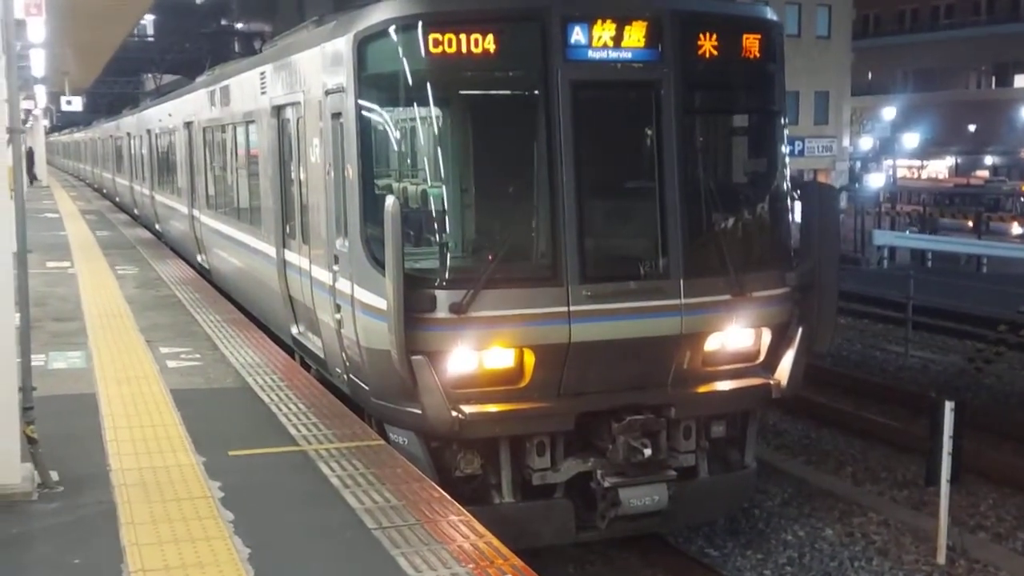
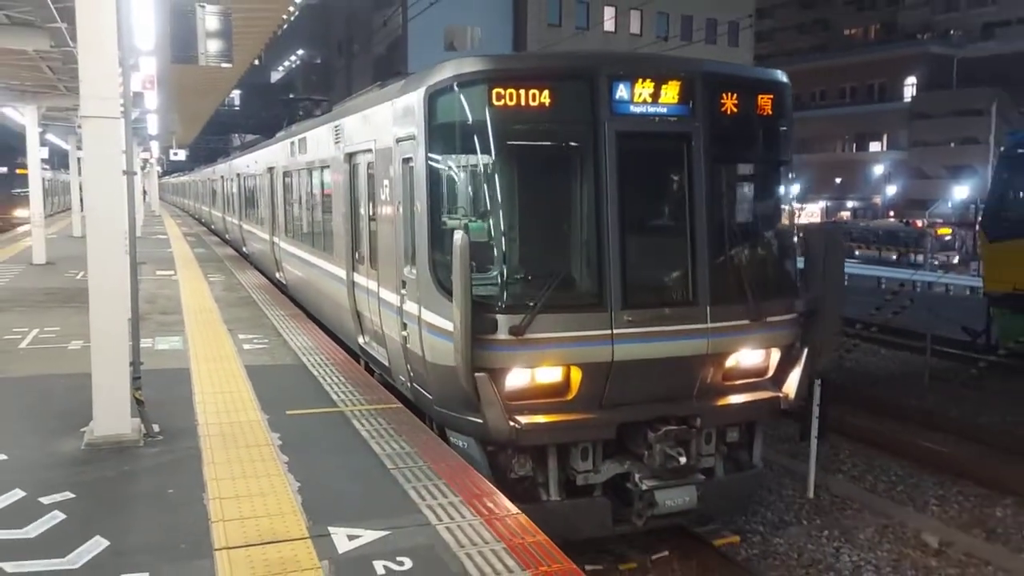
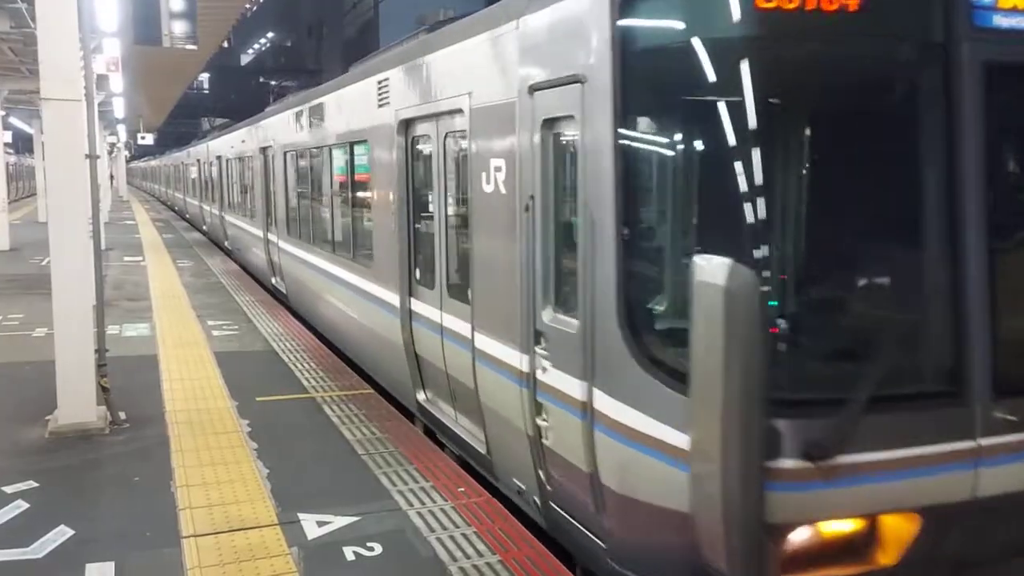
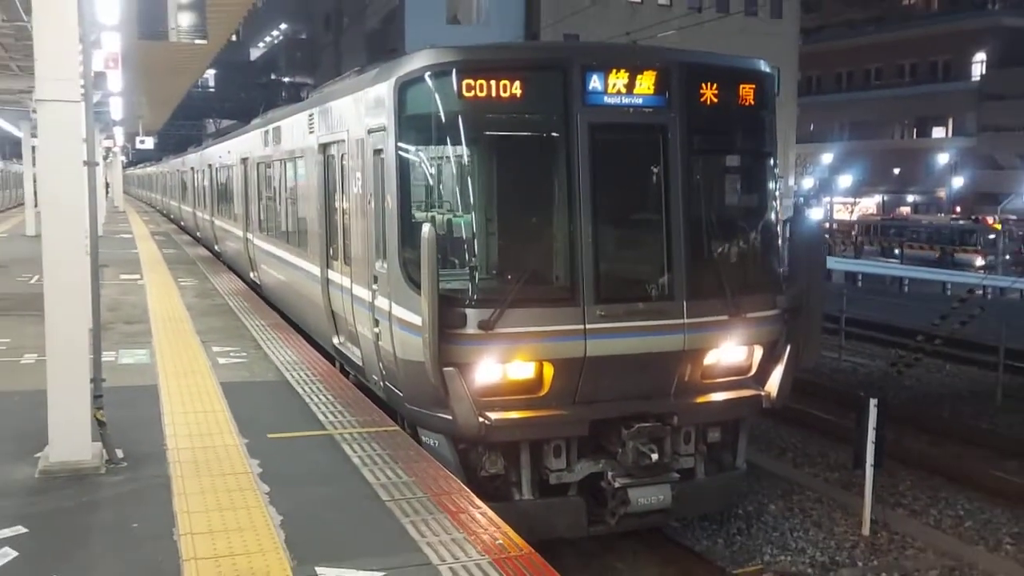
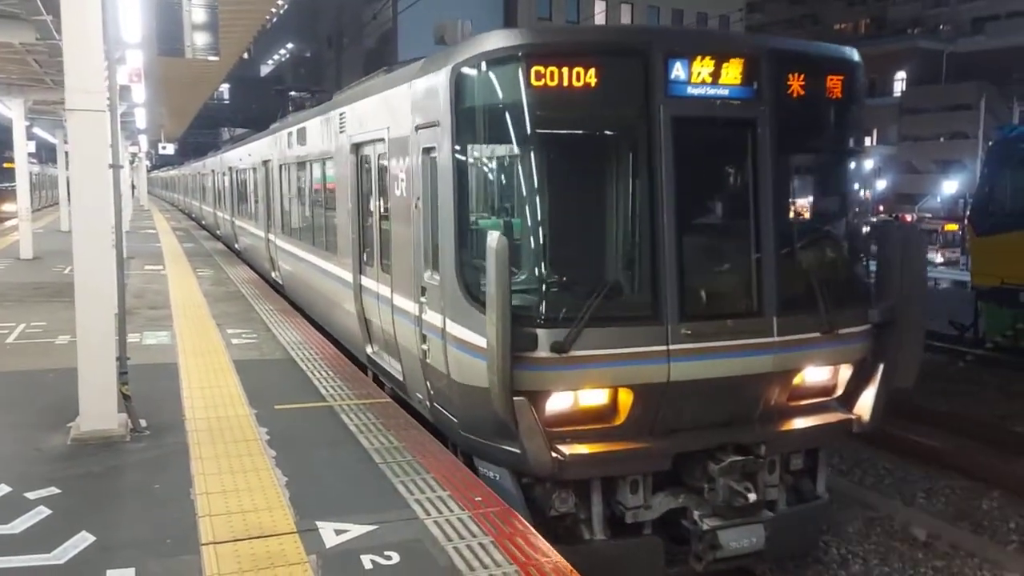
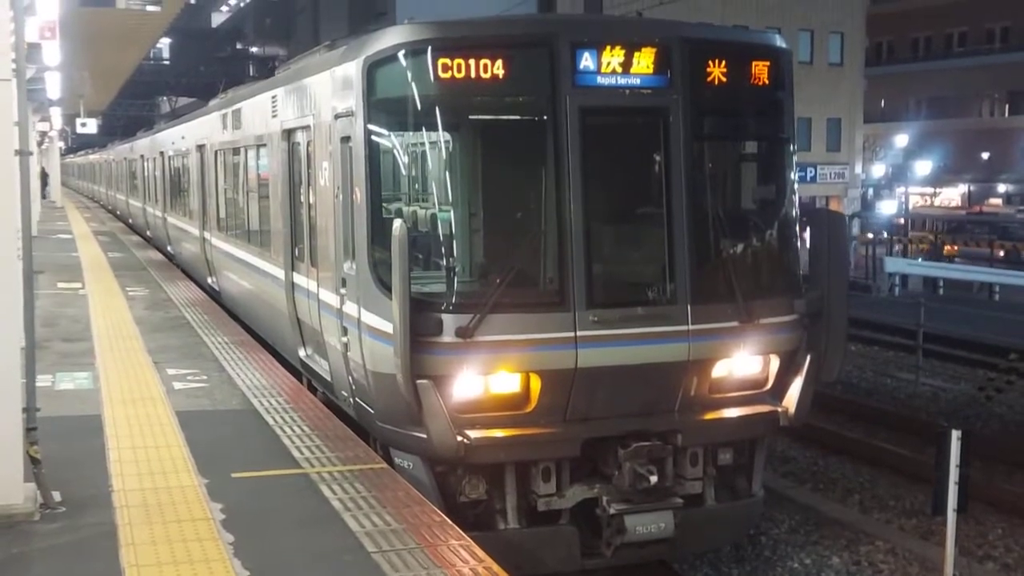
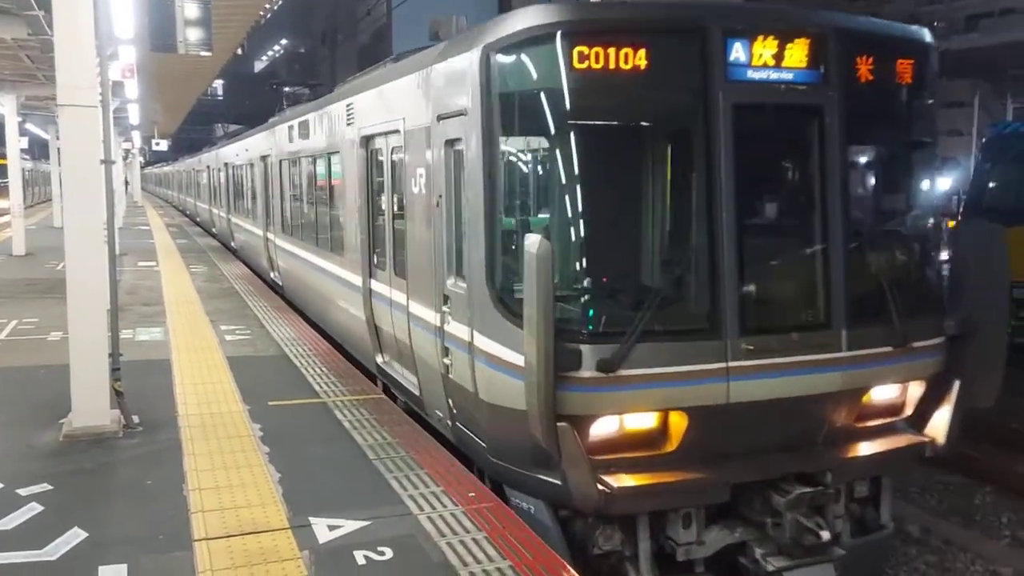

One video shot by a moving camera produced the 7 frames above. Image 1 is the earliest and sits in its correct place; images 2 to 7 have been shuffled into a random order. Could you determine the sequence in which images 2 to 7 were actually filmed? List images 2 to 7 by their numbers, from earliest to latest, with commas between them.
6, 4, 2, 5, 7, 3
